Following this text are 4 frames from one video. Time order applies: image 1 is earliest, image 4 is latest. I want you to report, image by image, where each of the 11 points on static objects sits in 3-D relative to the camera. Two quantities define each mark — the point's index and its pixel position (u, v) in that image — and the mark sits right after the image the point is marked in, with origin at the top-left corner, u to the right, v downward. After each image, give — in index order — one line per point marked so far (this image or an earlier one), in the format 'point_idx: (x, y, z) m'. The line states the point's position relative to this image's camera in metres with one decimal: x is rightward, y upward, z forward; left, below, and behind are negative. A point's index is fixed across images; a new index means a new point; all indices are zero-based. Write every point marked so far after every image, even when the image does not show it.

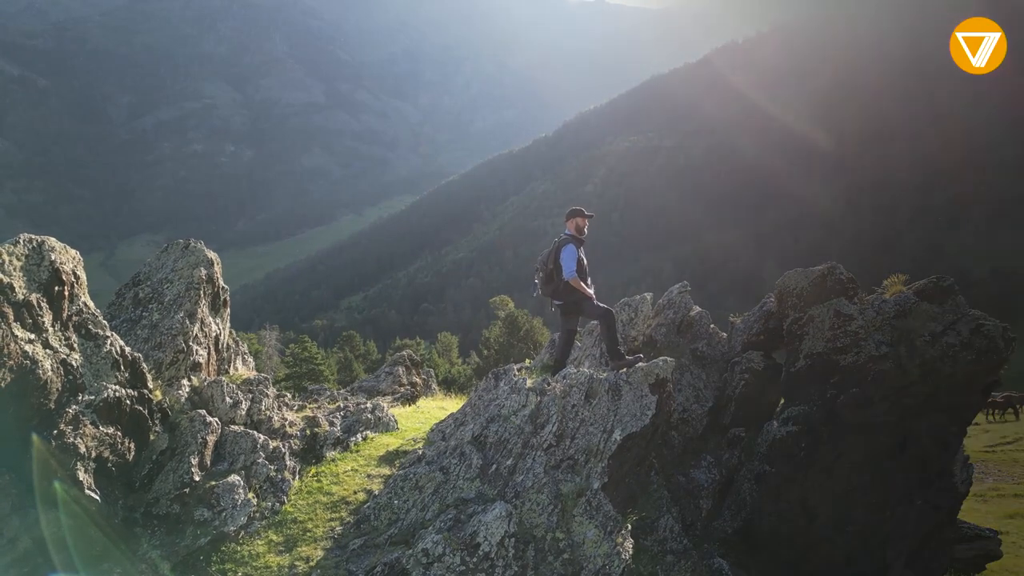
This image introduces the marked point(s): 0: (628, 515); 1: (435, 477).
0: (+1.9, -4.7, +11.3) m
1: (-0.8, -2.5, +8.8) m
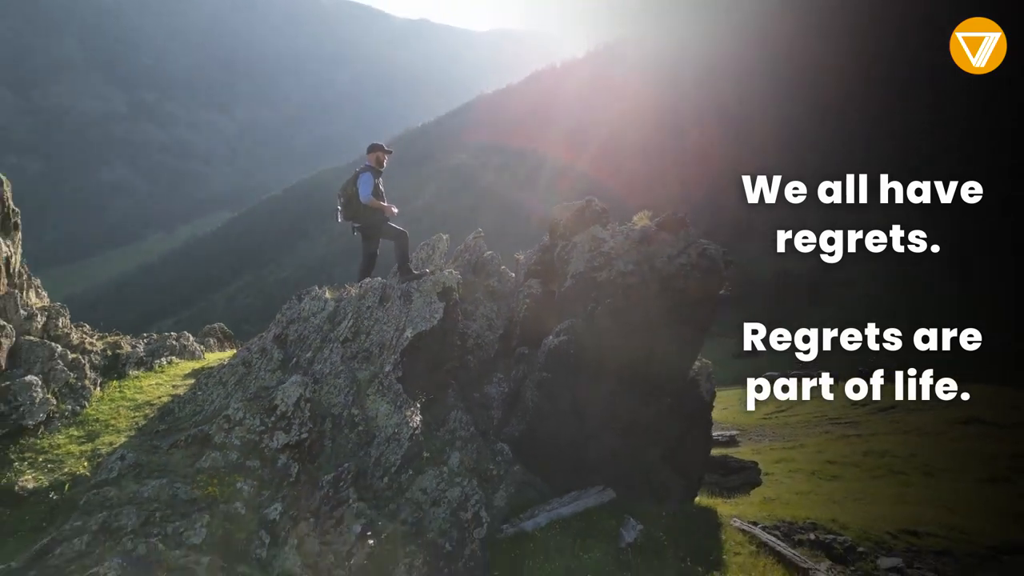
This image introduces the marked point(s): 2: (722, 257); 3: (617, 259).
0: (+1.1, -4.5, +14.3) m
1: (-1.7, -2.3, +11.8) m
2: (+5.3, +0.8, +16.1) m
3: (+2.5, +0.7, +15.9) m
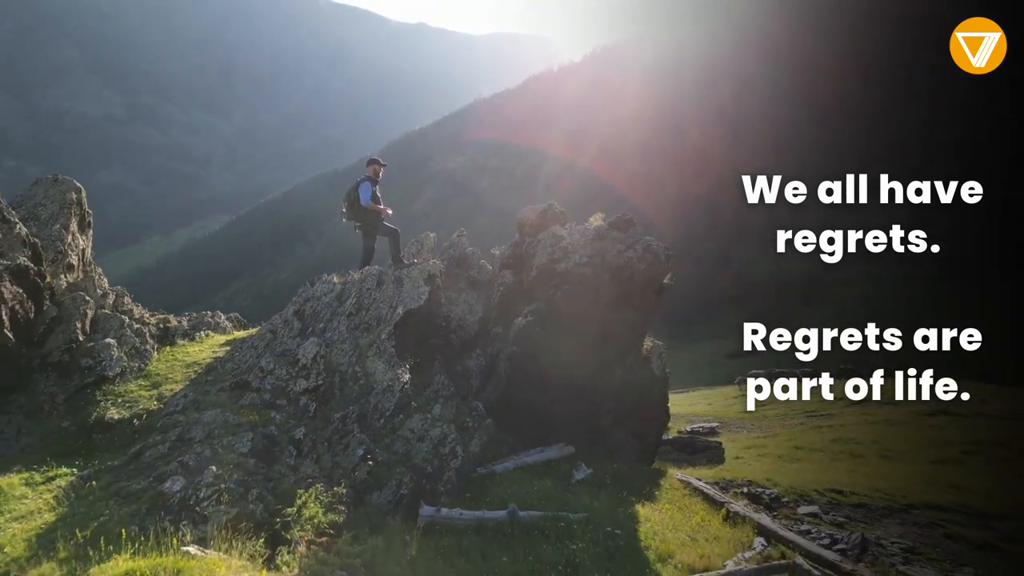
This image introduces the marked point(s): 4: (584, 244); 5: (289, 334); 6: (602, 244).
0: (+0.4, -4.2, +17.3) m
1: (-2.4, -2.0, +14.8) m
2: (+4.6, +1.1, +19.1) m
3: (+1.8, +1.0, +18.8) m
4: (+2.2, +1.3, +19.0) m
5: (-5.1, -1.1, +14.4) m
6: (+2.7, +1.3, +19.1) m
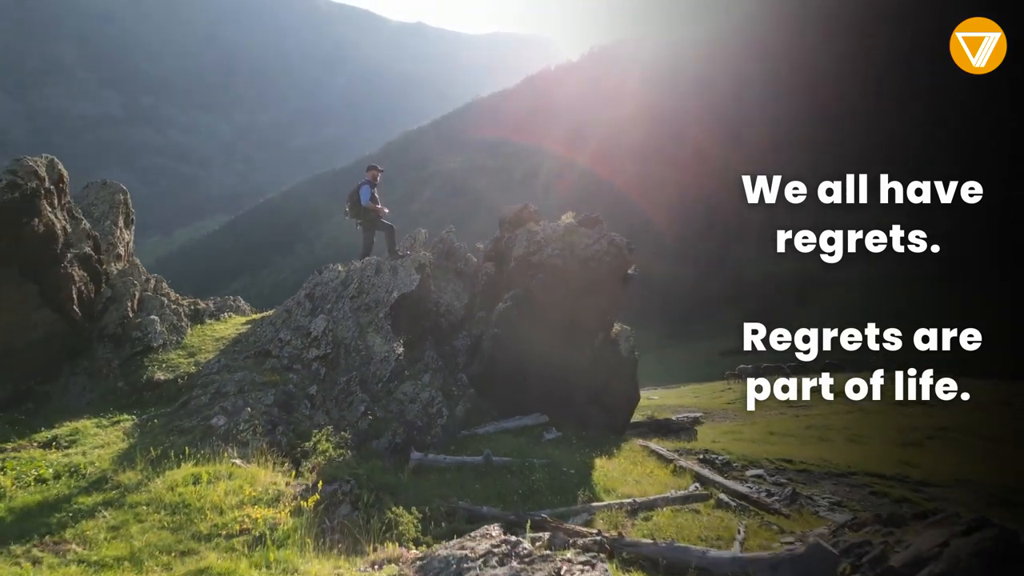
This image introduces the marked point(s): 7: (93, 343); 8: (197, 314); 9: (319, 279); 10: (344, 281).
0: (-0.2, -3.8, +19.9) m
1: (-3.0, -1.7, +17.4) m
2: (+4.0, +1.5, +21.7) m
3: (+1.2, +1.4, +21.5) m
4: (+1.6, +1.7, +21.6) m
5: (-5.7, -0.7, +17.1) m
6: (+2.1, +1.7, +21.7) m
7: (-9.6, -1.3, +14.5) m
8: (-8.7, -0.8, +17.8) m
9: (-5.6, +0.3, +18.5) m
10: (-4.8, +0.2, +18.2) m
